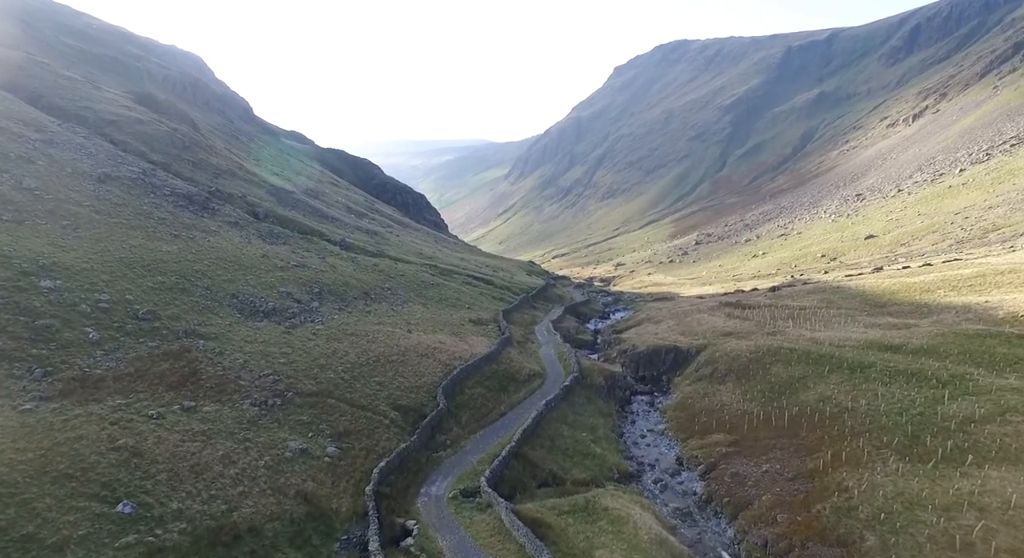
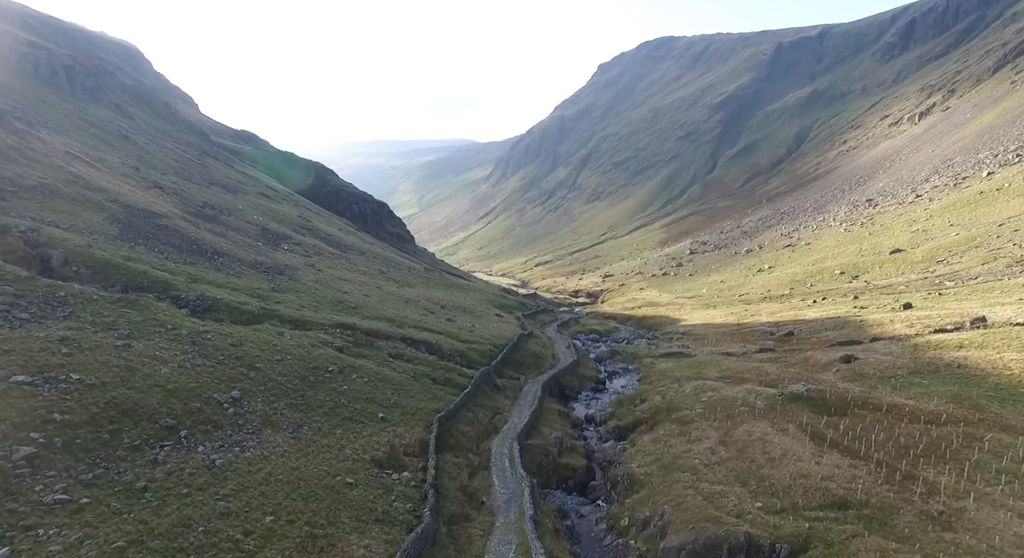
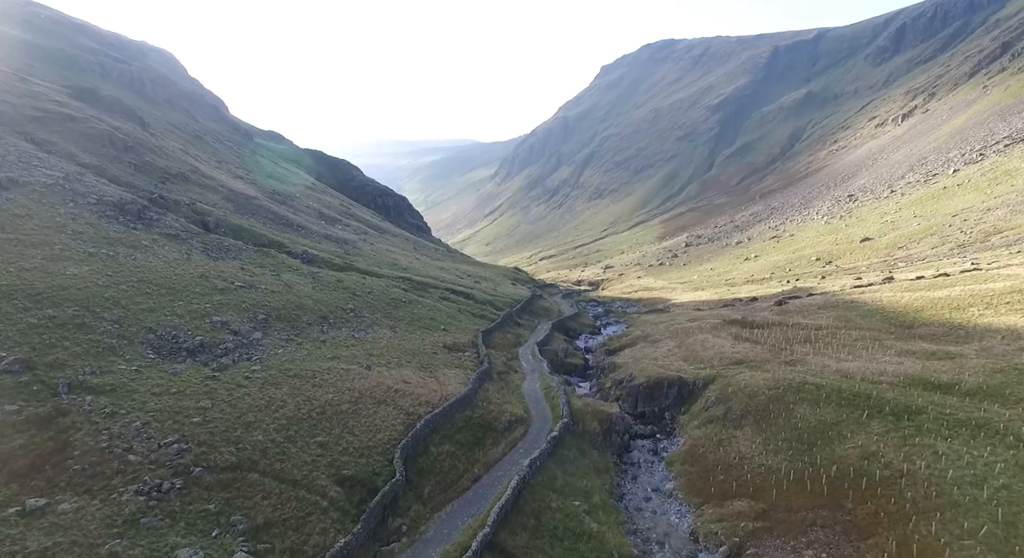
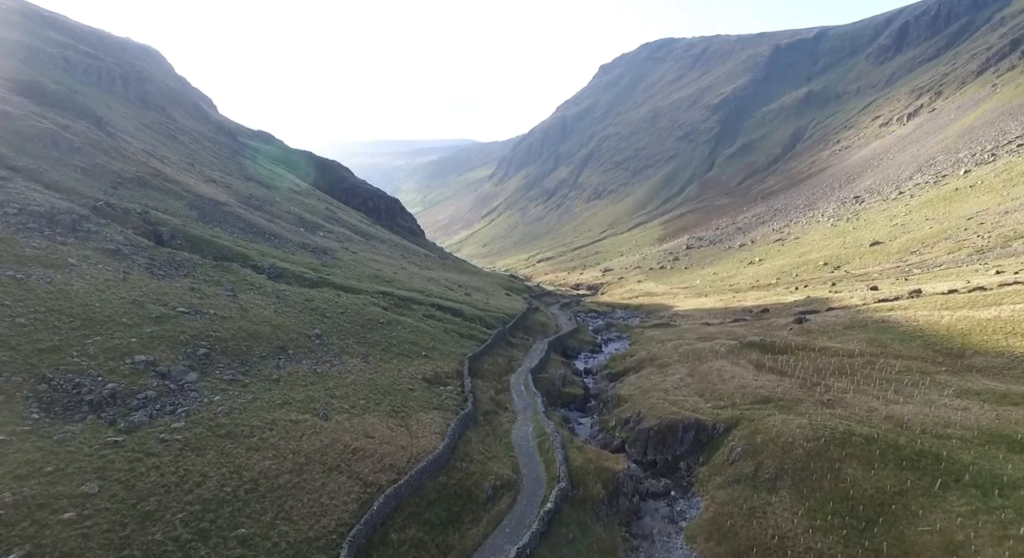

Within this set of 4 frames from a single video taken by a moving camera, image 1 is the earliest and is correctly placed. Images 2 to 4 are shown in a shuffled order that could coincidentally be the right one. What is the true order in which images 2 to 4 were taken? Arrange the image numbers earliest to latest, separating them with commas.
3, 4, 2
